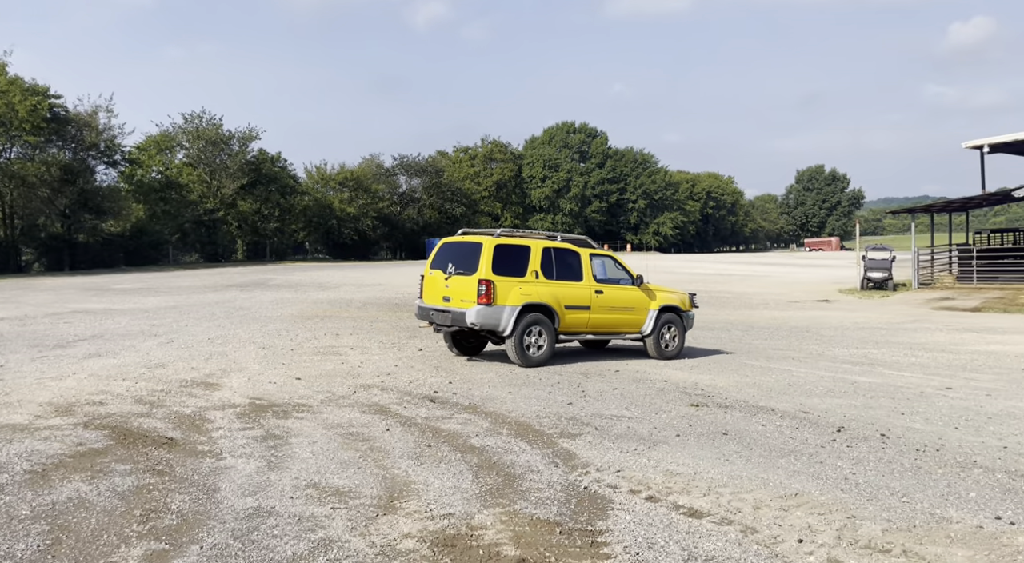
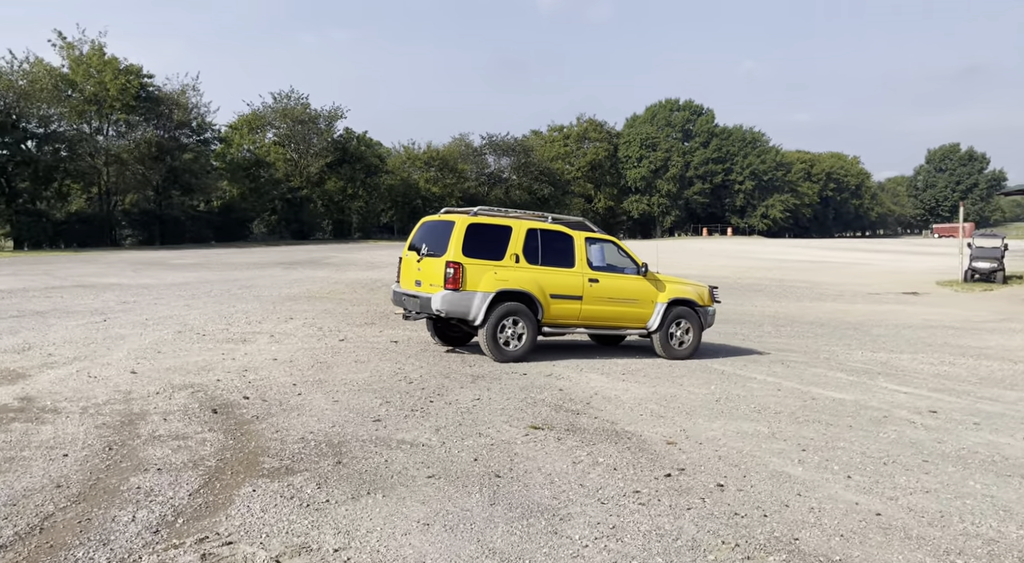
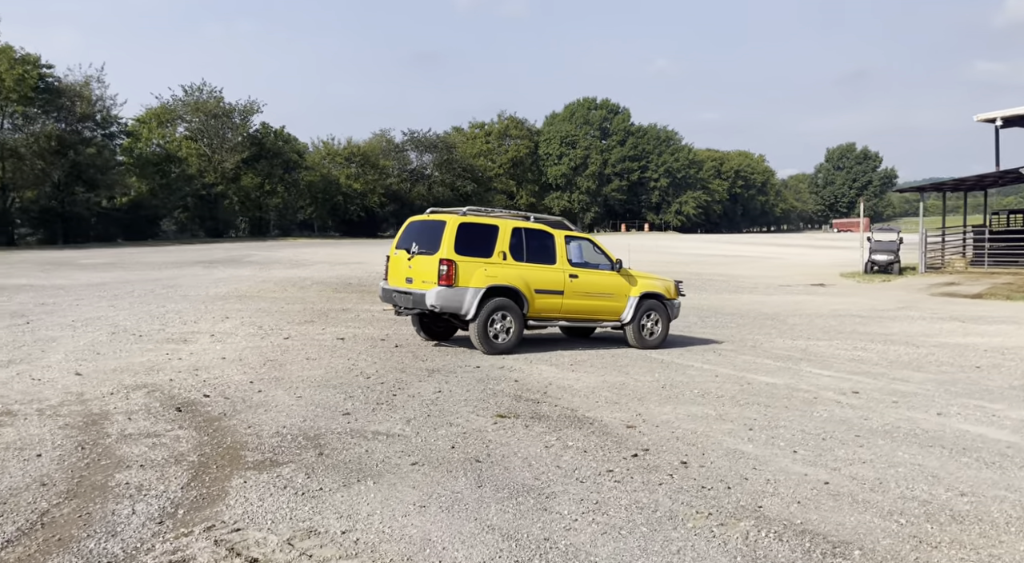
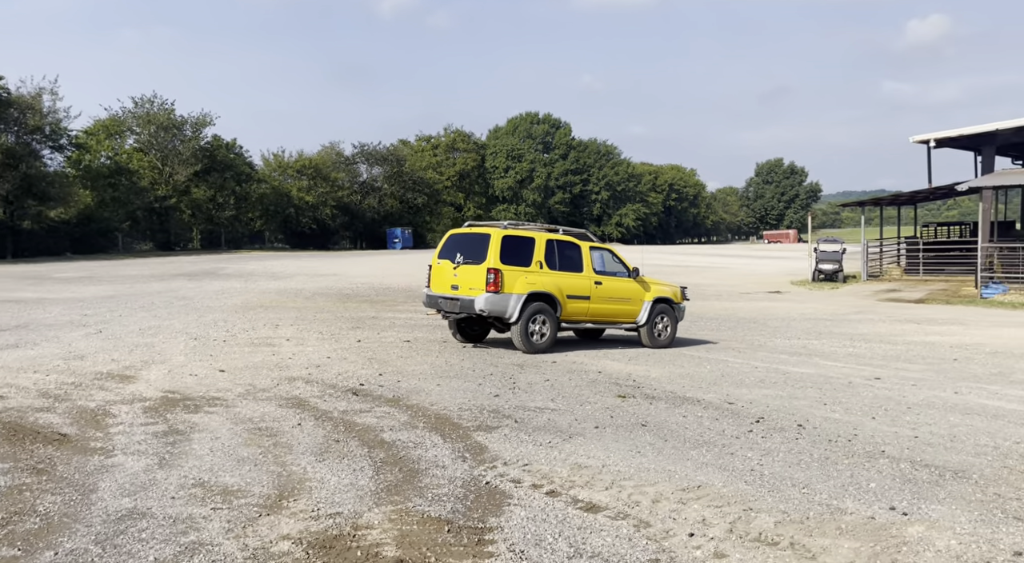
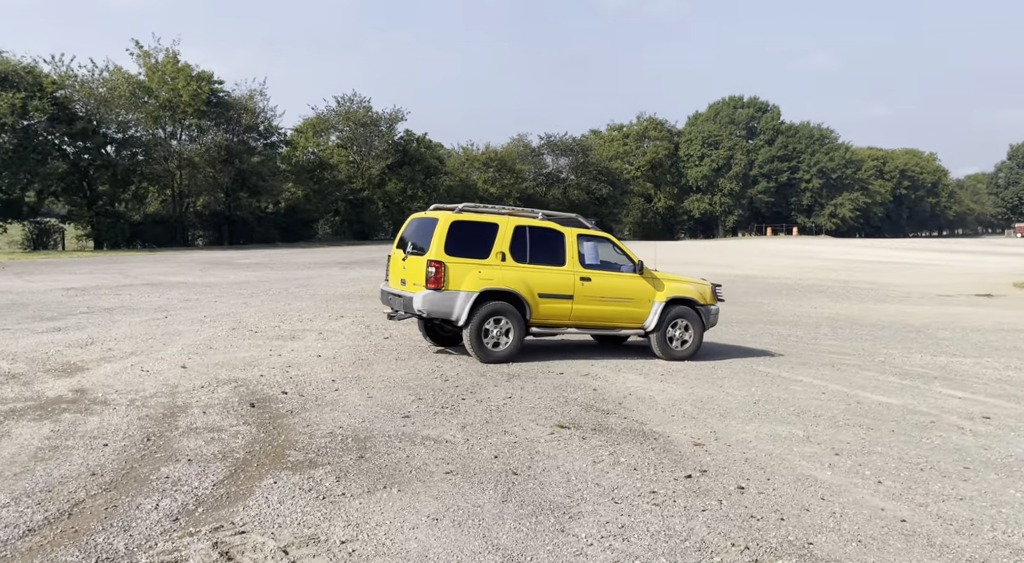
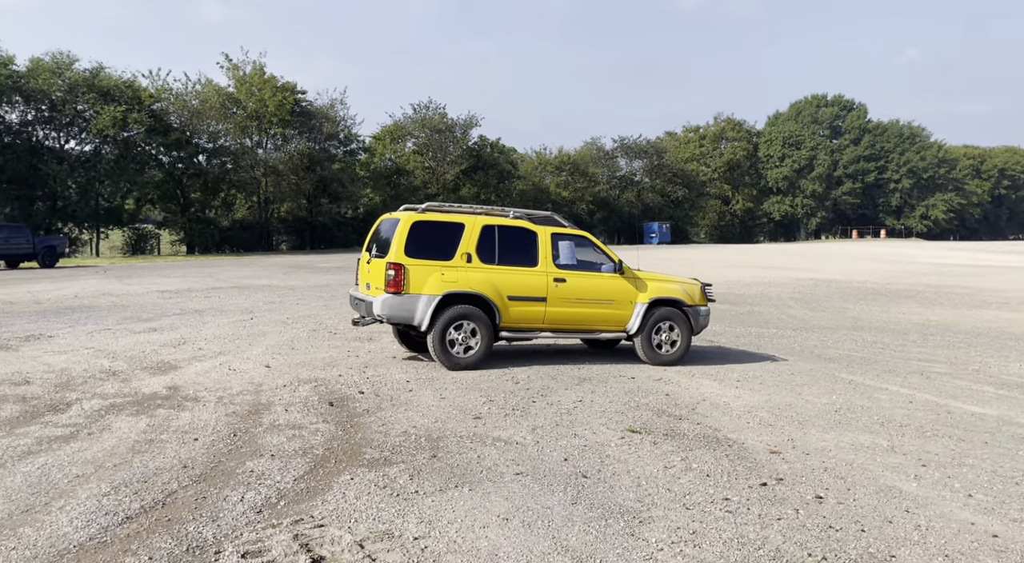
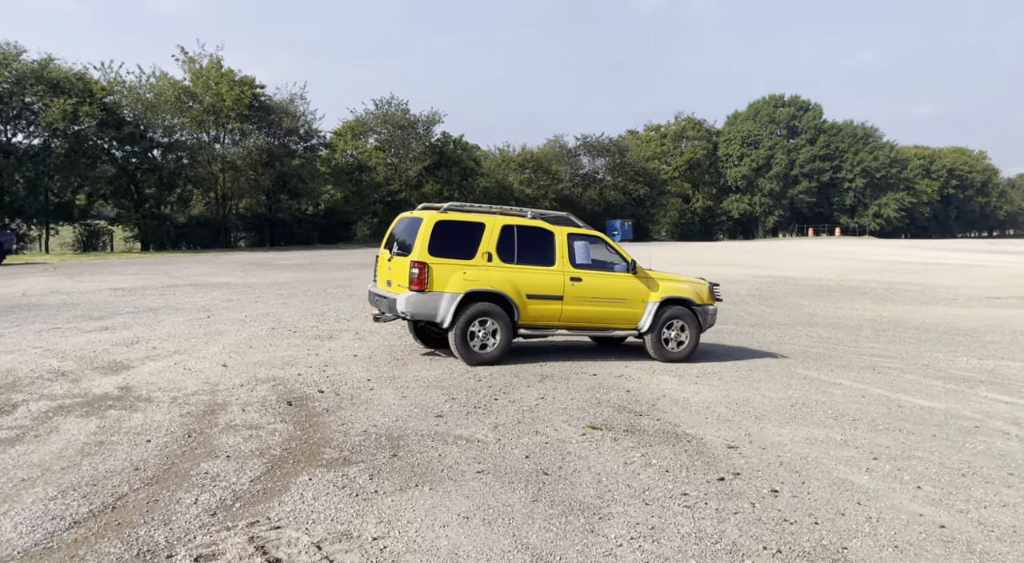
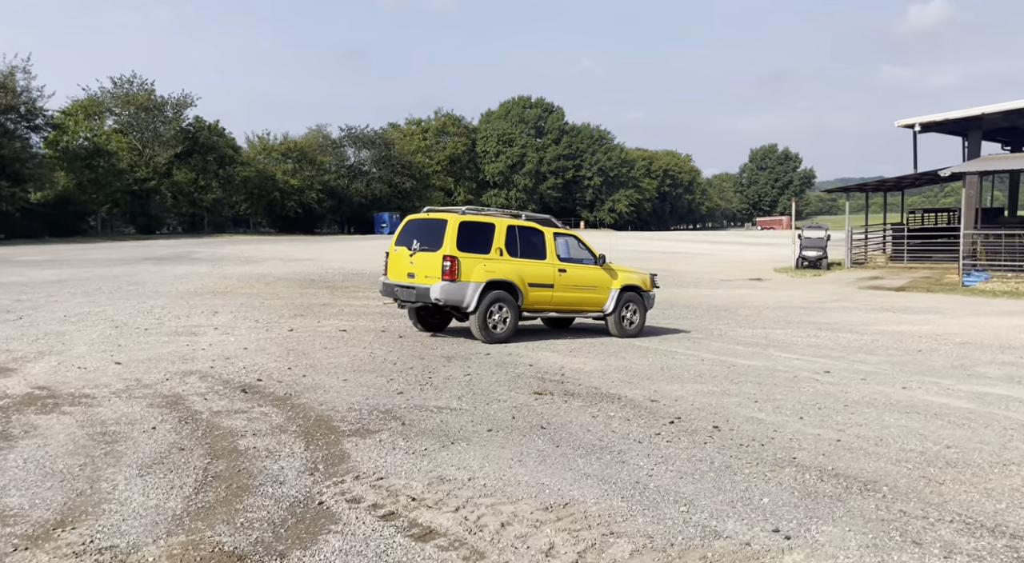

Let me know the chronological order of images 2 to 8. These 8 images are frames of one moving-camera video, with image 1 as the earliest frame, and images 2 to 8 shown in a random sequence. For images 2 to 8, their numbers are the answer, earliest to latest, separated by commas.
4, 8, 3, 2, 5, 7, 6
